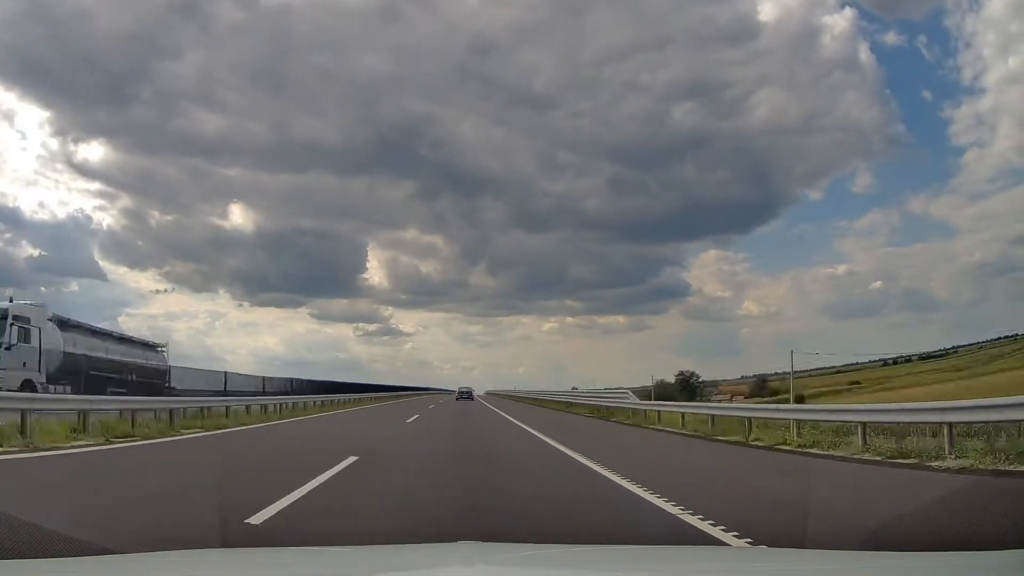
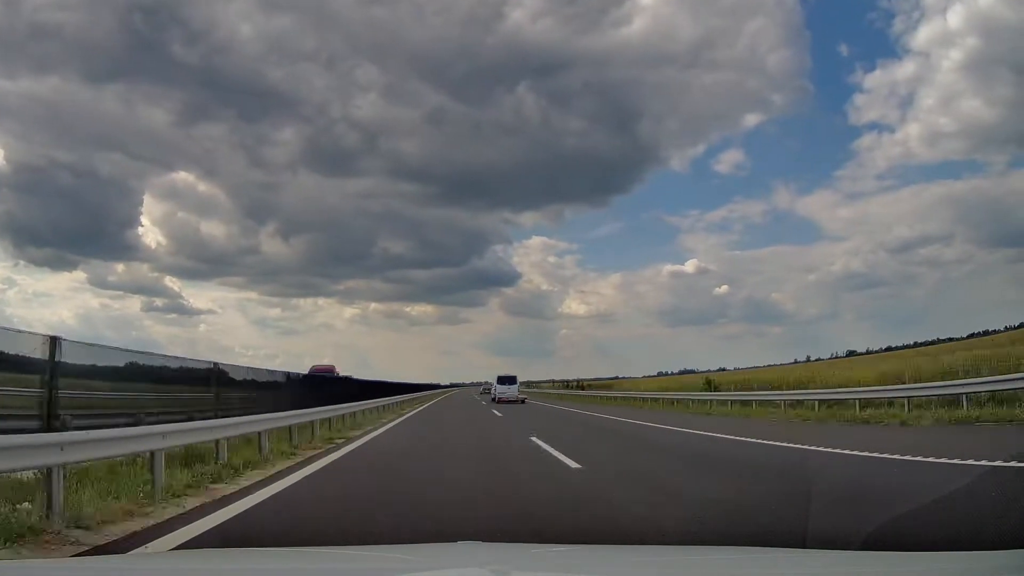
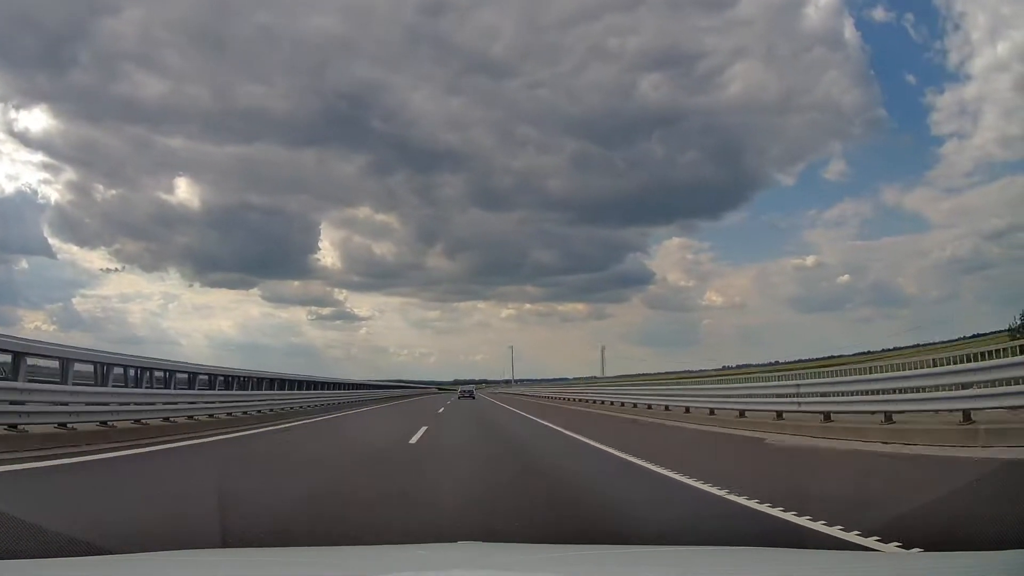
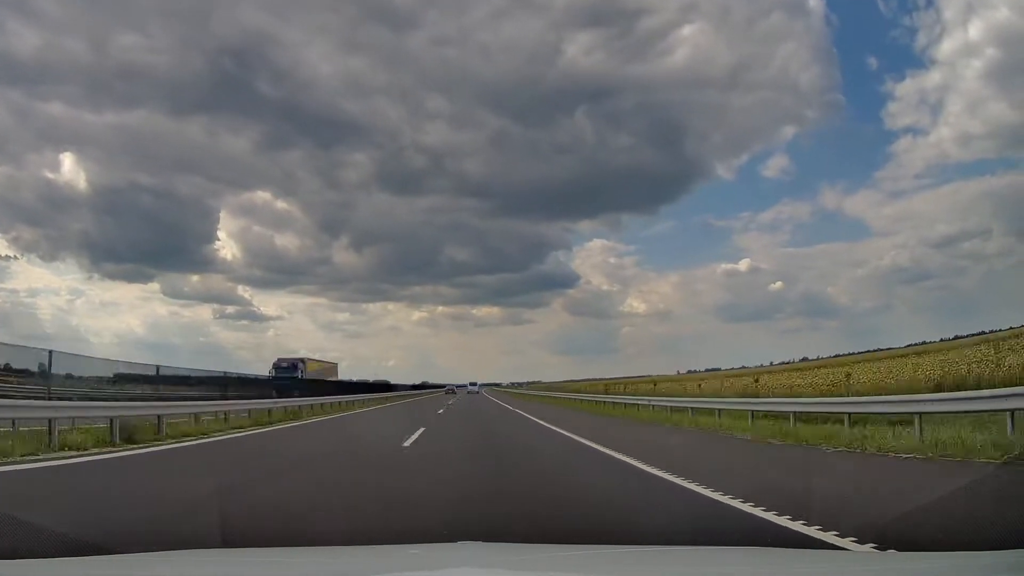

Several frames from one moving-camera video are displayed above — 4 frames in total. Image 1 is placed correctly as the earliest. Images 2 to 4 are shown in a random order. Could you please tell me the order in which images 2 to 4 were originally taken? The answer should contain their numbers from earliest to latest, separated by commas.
3, 4, 2
